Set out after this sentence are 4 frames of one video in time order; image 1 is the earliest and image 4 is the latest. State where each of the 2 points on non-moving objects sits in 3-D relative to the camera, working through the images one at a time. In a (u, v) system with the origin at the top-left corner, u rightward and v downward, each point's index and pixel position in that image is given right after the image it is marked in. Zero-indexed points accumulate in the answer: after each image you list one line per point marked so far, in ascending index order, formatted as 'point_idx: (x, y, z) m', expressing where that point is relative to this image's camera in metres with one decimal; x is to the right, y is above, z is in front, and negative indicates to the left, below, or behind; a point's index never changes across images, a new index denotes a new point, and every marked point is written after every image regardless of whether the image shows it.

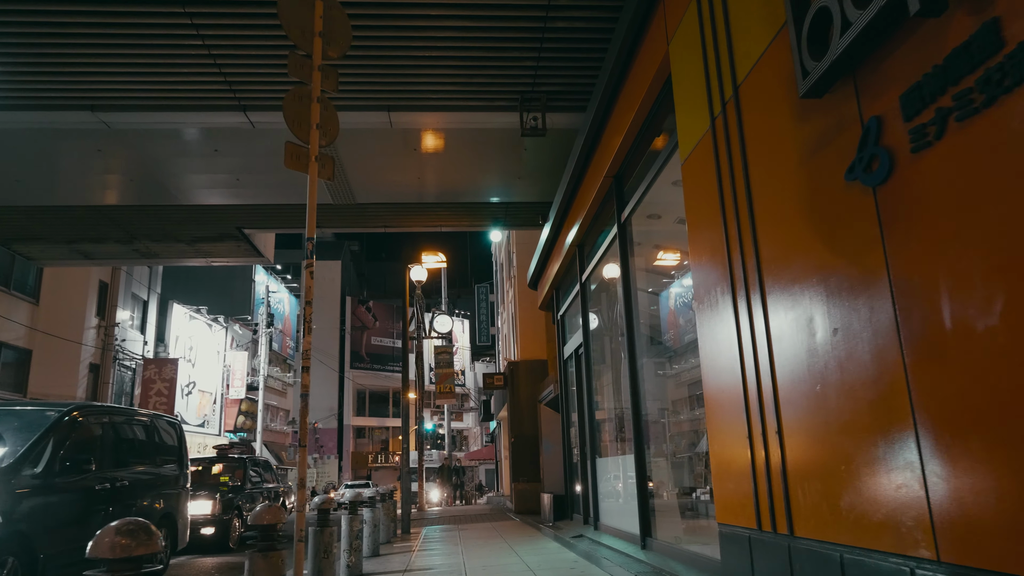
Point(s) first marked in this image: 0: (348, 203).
0: (-4.0, +2.1, +14.2) m
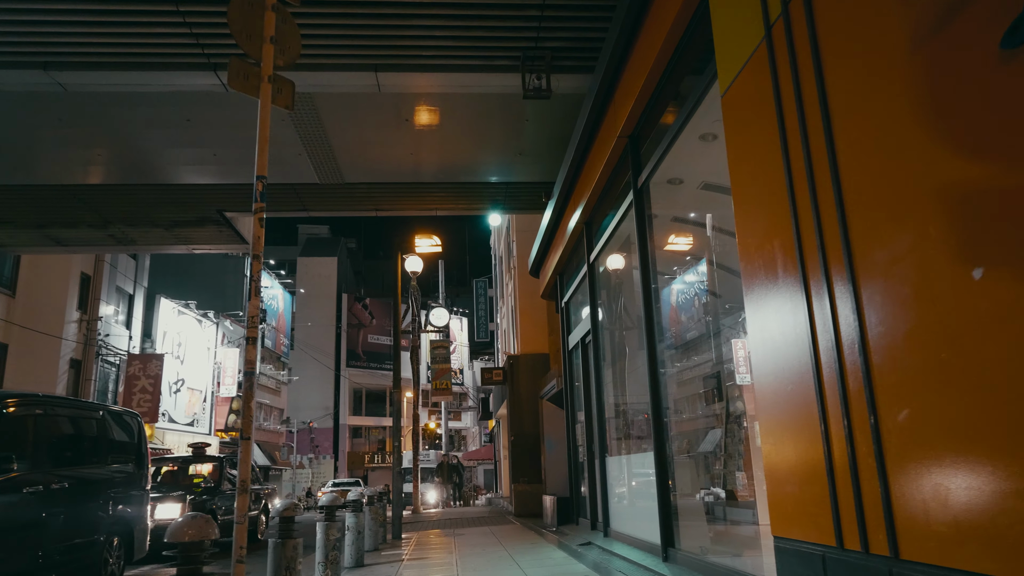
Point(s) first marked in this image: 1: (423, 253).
0: (-4.0, +2.4, +13.2) m
1: (-2.1, +0.9, +13.7) m
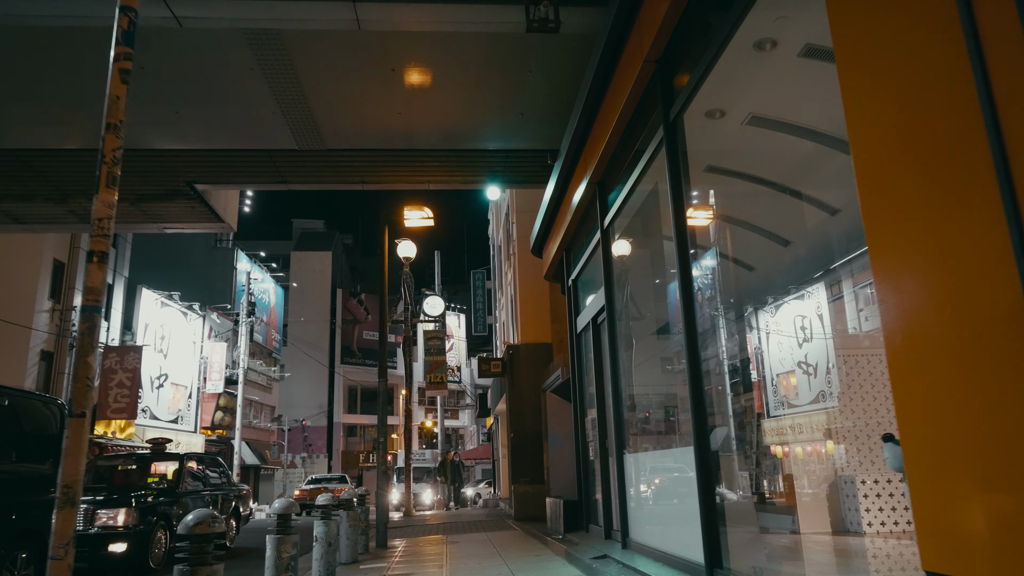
0: (-4.0, +2.8, +11.9) m
1: (-2.1, +1.4, +12.4) m
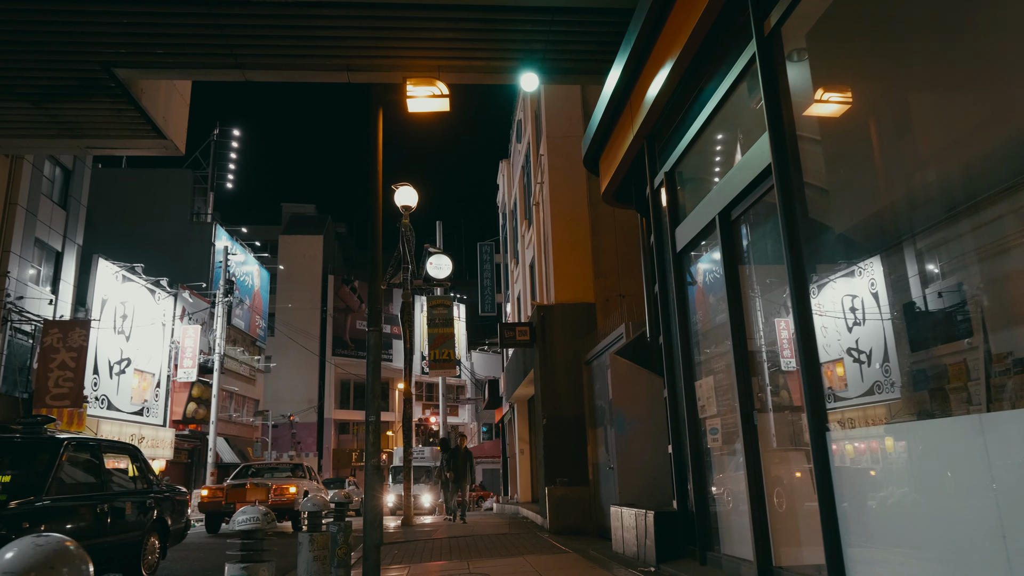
0: (-3.3, +4.0, +8.3) m
1: (-1.4, +2.6, +8.8) m
